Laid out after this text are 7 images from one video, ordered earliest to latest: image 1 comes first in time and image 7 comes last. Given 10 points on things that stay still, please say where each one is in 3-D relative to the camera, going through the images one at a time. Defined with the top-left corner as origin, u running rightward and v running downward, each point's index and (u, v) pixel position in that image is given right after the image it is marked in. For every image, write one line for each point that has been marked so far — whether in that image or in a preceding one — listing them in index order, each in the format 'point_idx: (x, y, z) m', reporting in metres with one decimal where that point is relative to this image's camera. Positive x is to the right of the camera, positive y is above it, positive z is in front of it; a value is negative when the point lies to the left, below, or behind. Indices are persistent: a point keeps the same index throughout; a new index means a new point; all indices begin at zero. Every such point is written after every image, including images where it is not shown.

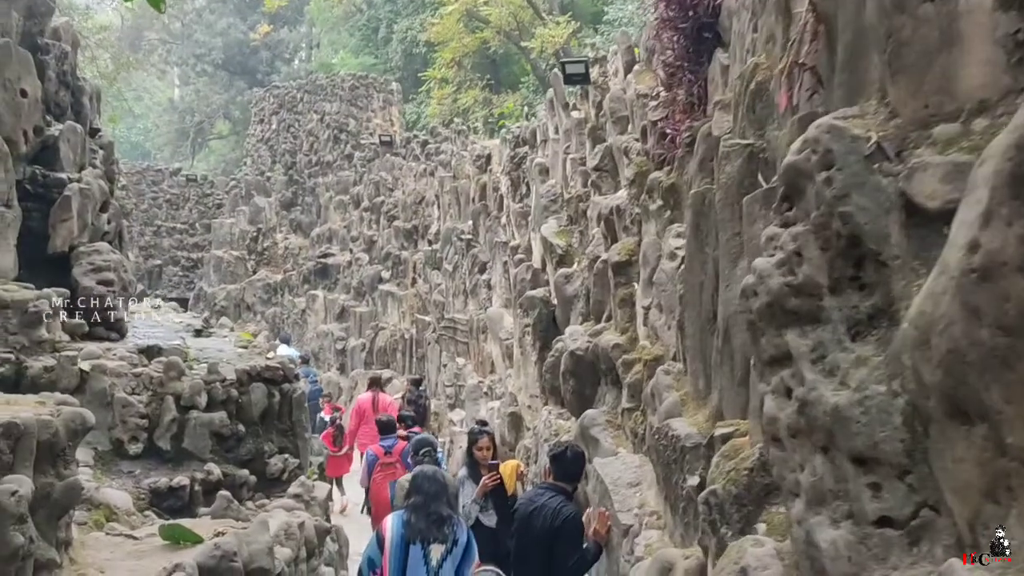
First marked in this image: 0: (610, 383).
0: (+0.7, -0.7, +6.3) m
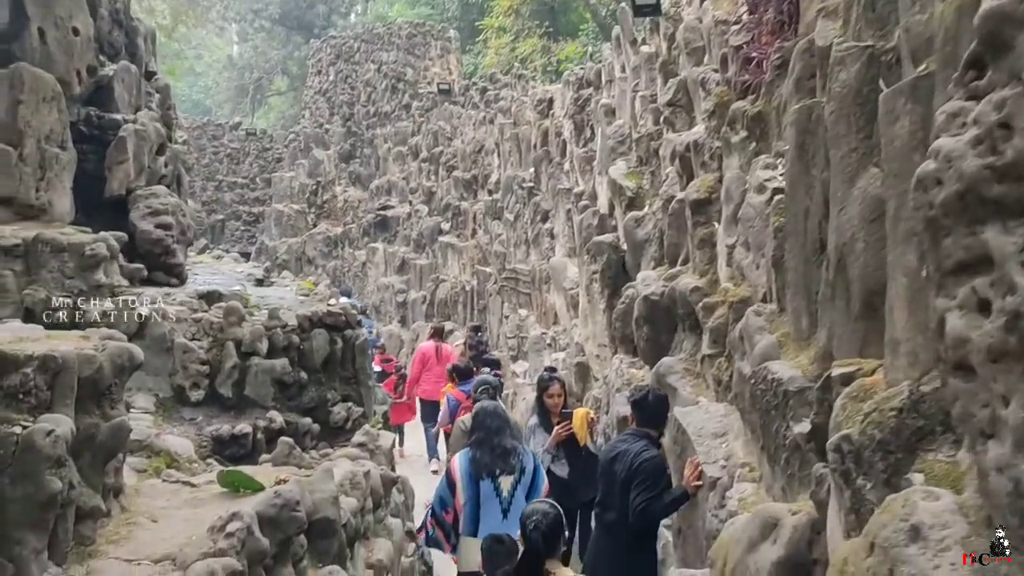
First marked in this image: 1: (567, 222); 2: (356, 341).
0: (+1.2, -0.3, +5.9) m
1: (+0.7, +0.9, +11.6) m
2: (-1.1, -0.4, +6.2) m
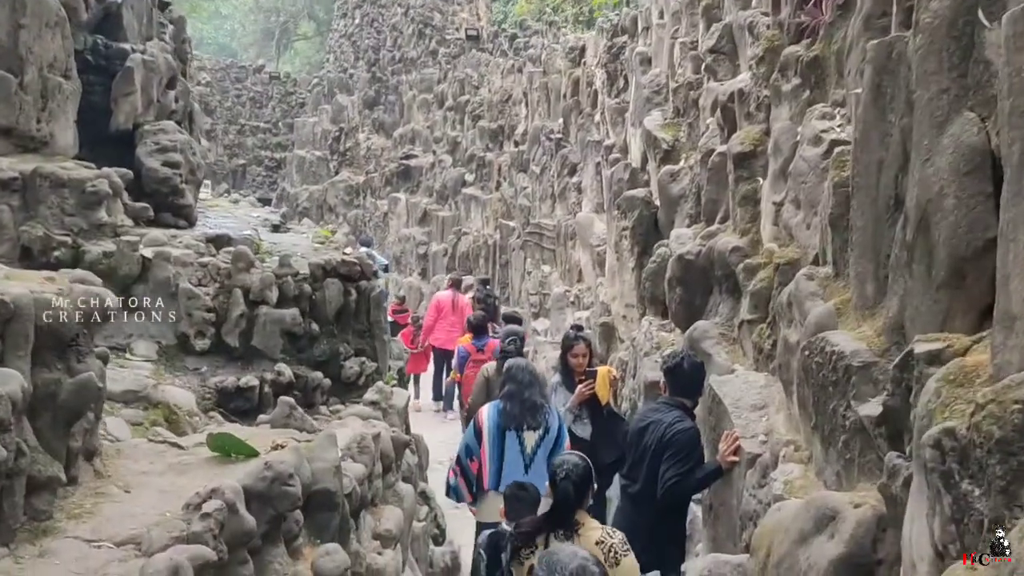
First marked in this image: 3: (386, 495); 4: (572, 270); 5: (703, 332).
0: (+1.3, 0.0, +5.5) m
1: (+1.1, +1.4, +11.2) m
2: (-0.9, 0.0, +5.8) m
3: (-0.6, -1.0, +4.1) m
4: (+0.8, +0.2, +11.6) m
5: (+1.2, -0.3, +5.3) m
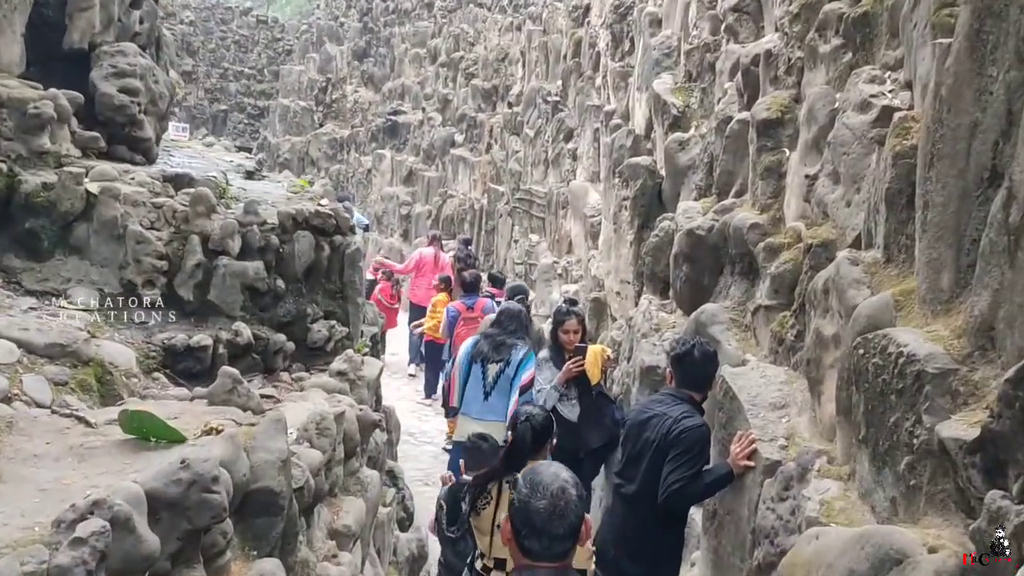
0: (+1.3, +0.1, +5.0) m
1: (+1.0, +1.7, +10.6) m
2: (-1.0, +0.2, +5.2) m
3: (-0.7, -0.8, +3.5) m
4: (+0.6, +0.6, +11.0) m
5: (+1.1, -0.2, +4.8) m
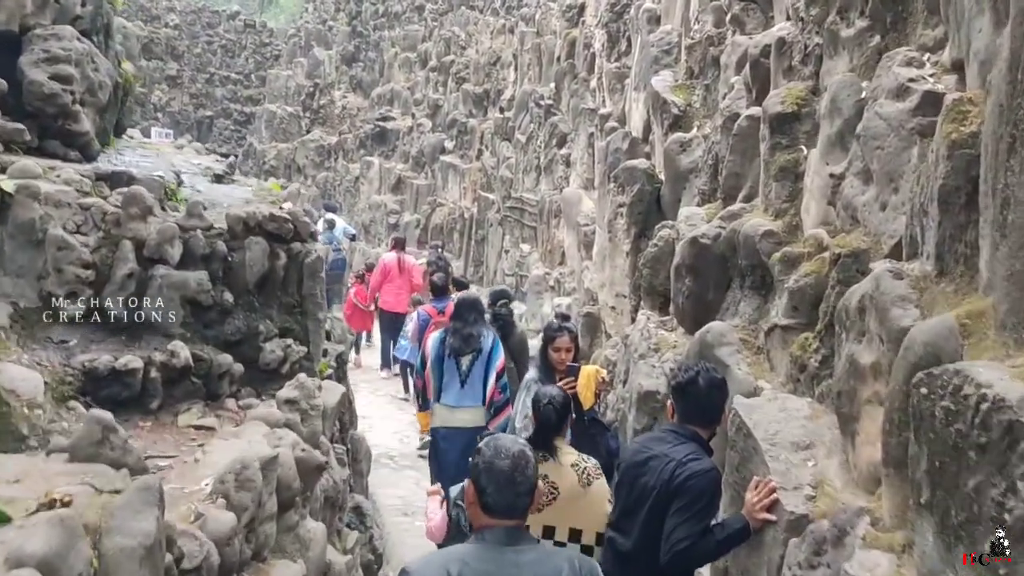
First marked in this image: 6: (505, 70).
0: (+1.2, 0.0, +4.4) m
1: (+0.9, +1.6, +10.0) m
2: (-1.1, +0.2, +4.6) m
3: (-0.8, -0.8, +2.9) m
4: (+0.5, +0.4, +10.5) m
5: (+1.0, -0.2, +4.2) m
6: (-0.1, +3.5, +14.0) m
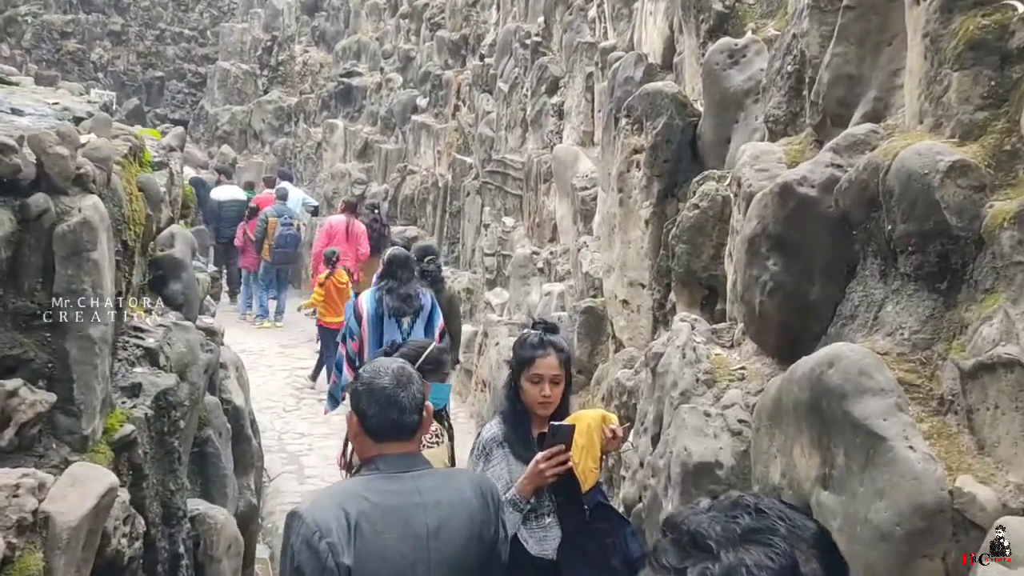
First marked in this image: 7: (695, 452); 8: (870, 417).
0: (+1.0, 0.0, +2.2) m
1: (+0.7, +1.7, +7.8) m
2: (-1.3, +0.2, +2.5) m
3: (-0.9, -0.8, +0.8) m
4: (+0.3, +0.6, +8.3) m
5: (+0.8, -0.2, +2.1) m
6: (-0.4, +3.7, +11.8) m
7: (+0.6, -0.5, +2.6) m
8: (+0.8, -0.3, +2.0) m
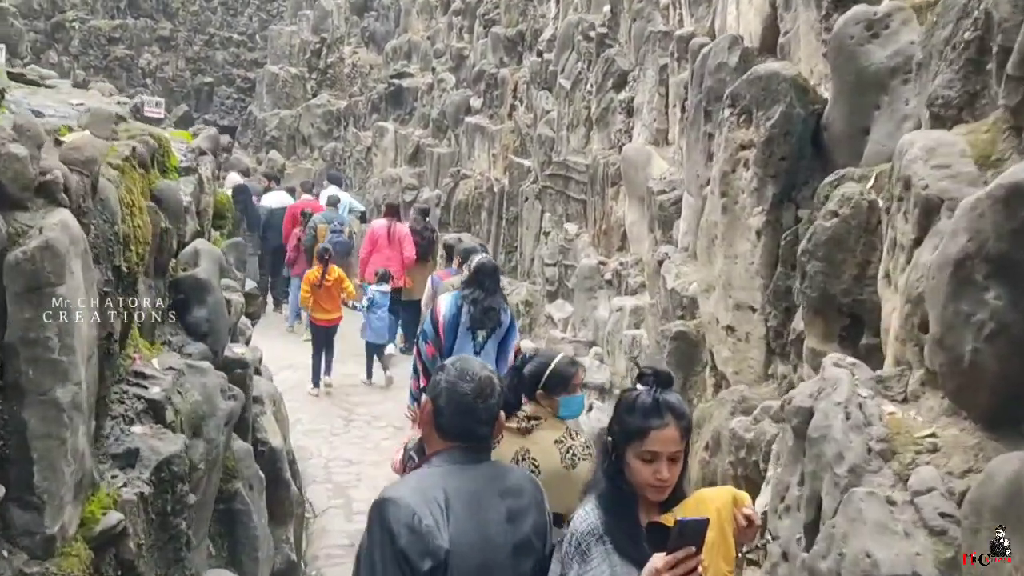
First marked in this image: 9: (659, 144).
0: (+1.2, -0.1, +1.5) m
1: (+1.2, +1.6, +7.1) m
2: (-1.0, +0.1, +1.9) m
3: (-0.8, -0.9, +0.1) m
4: (+0.9, +0.5, +7.6) m
5: (+1.0, -0.3, +1.3) m
6: (+0.4, +3.6, +11.1) m
7: (+0.8, -0.6, +1.9) m
8: (+1.0, -0.4, +1.2) m
9: (+1.2, +1.2, +7.0) m
